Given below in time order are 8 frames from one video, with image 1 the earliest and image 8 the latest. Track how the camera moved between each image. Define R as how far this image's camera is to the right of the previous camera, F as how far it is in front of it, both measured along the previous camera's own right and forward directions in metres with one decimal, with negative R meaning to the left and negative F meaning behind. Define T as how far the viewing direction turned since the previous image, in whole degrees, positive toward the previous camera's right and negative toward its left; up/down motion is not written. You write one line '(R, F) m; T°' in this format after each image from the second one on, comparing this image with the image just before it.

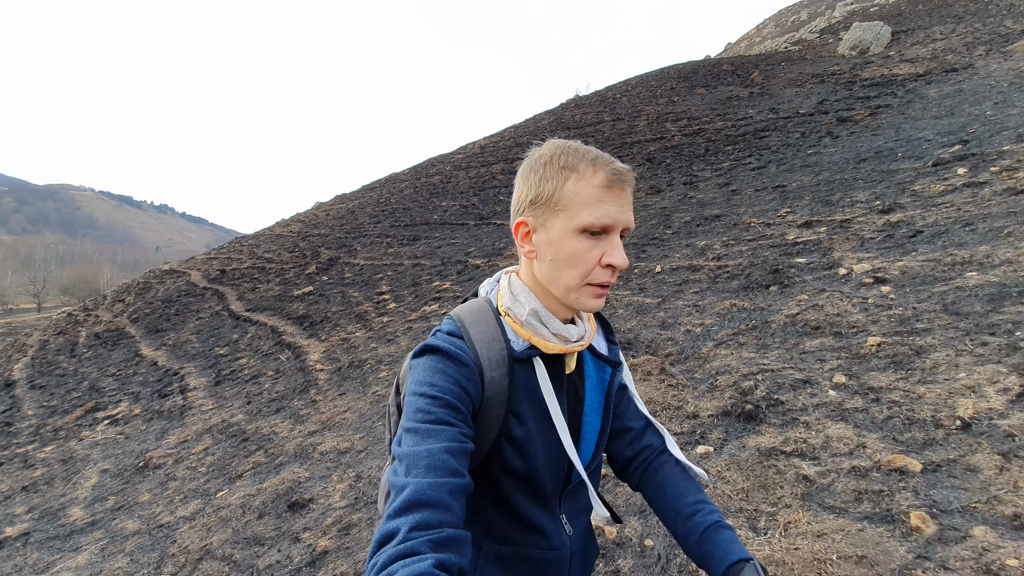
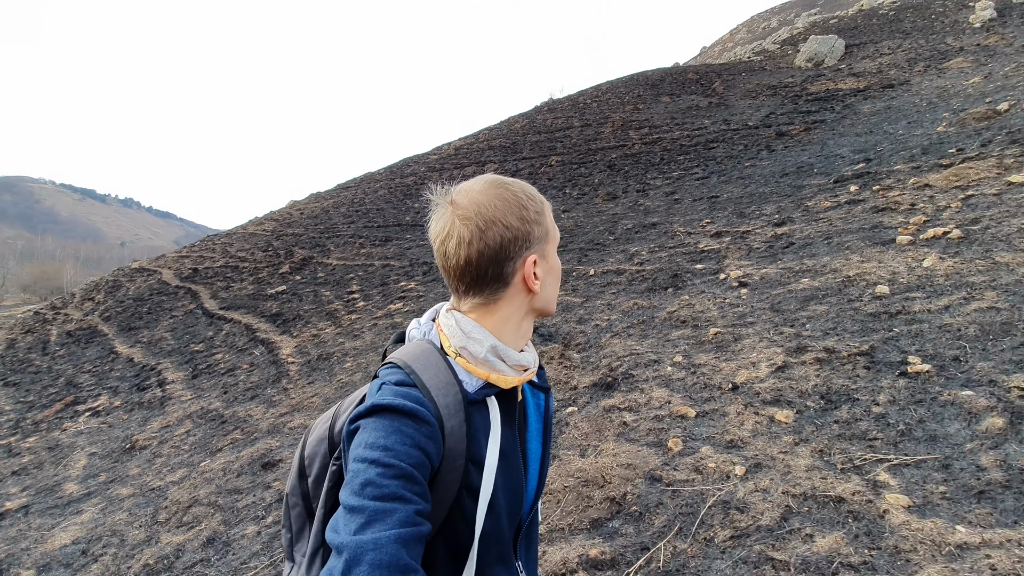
(+0.4, -0.7) m; +3°
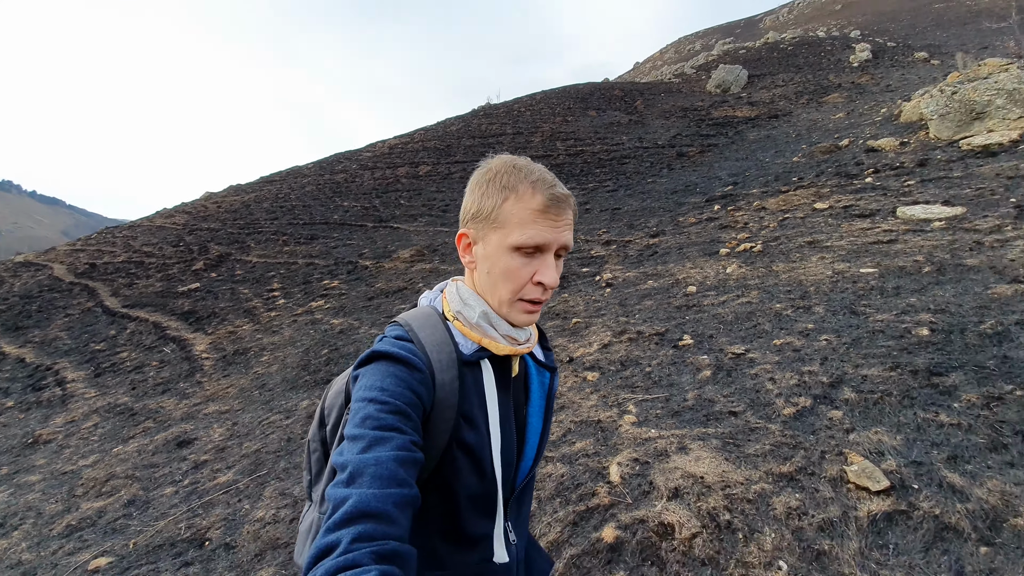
(+0.4, -0.7) m; +8°
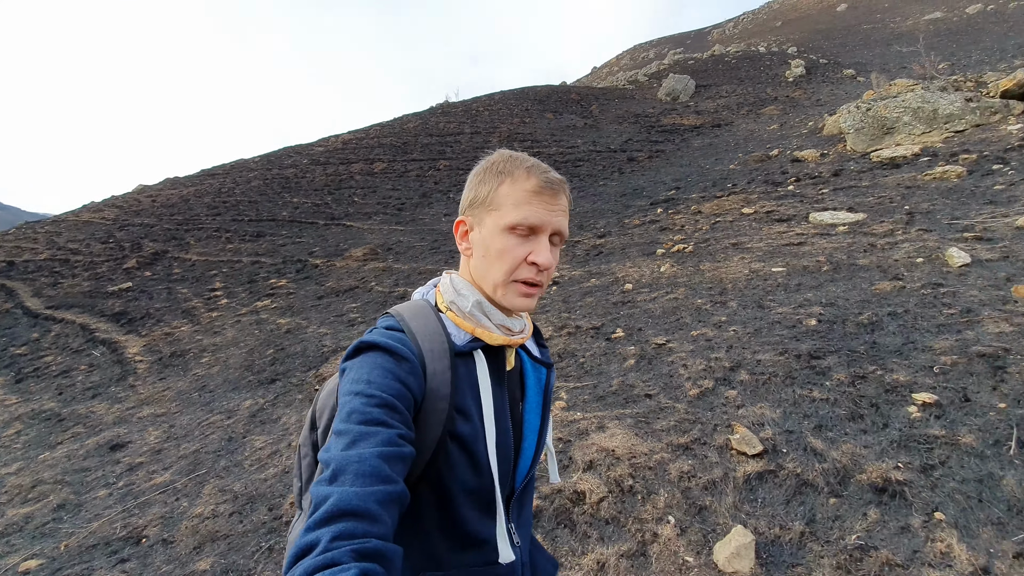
(+0.1, -0.2) m; +6°
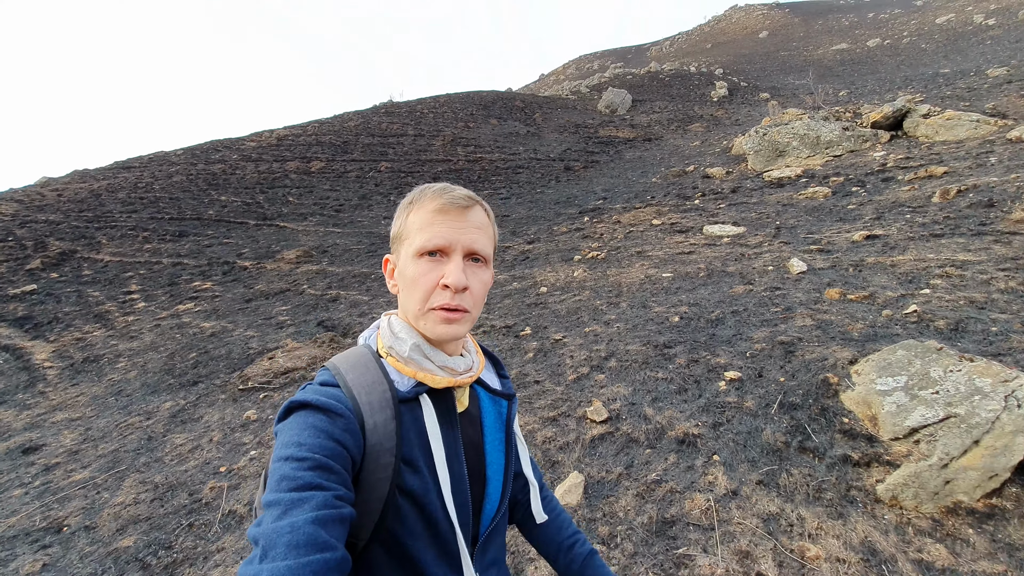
(+0.3, -0.4) m; +7°
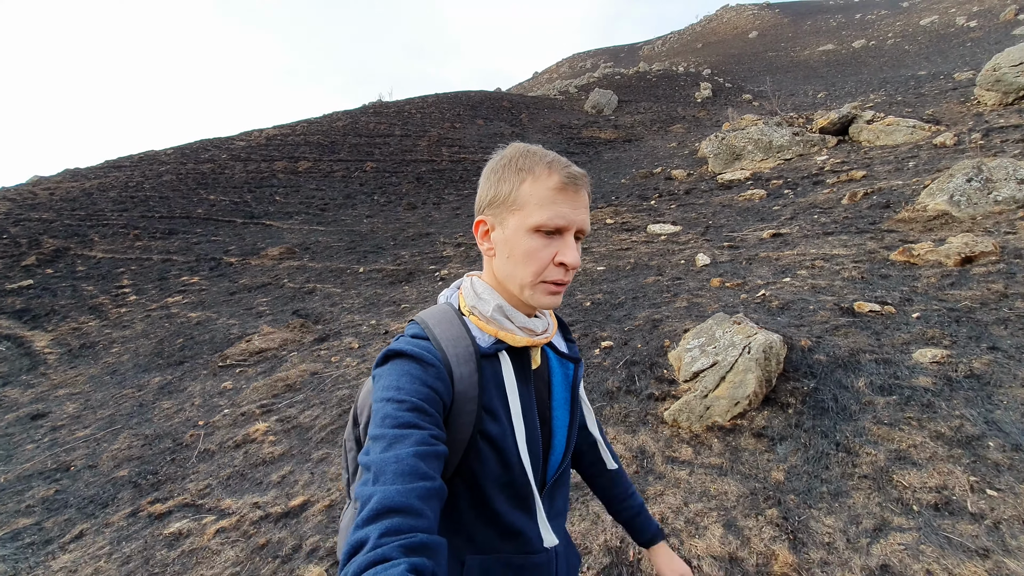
(+0.6, -0.6) m; +1°
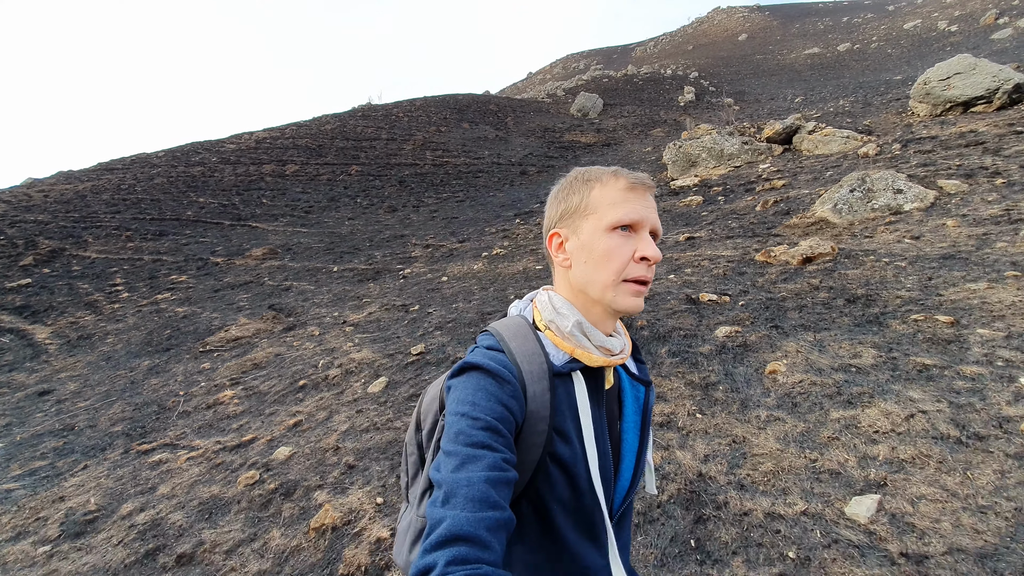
(+0.7, -0.8) m; +1°
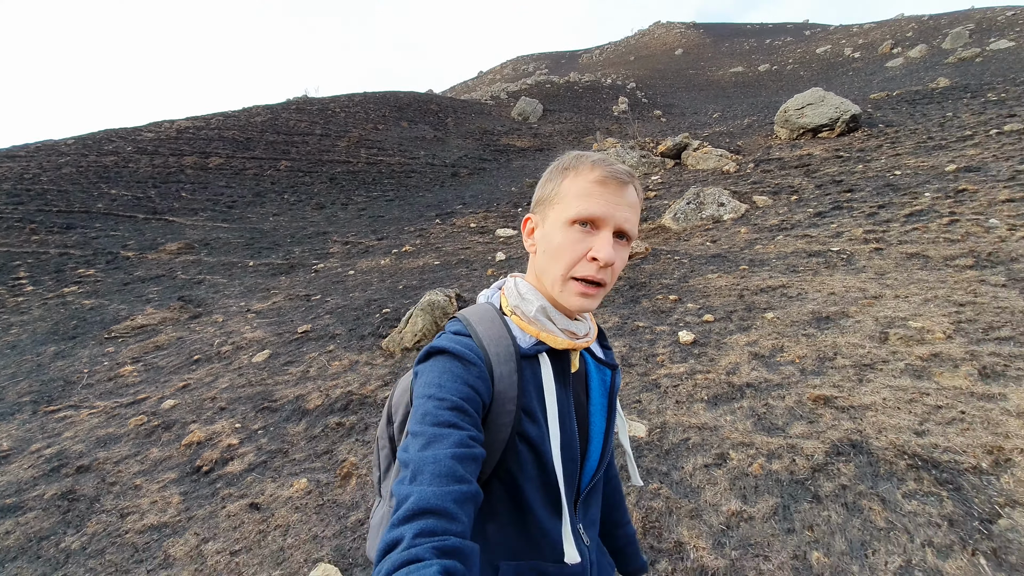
(+0.9, -1.0) m; +7°
